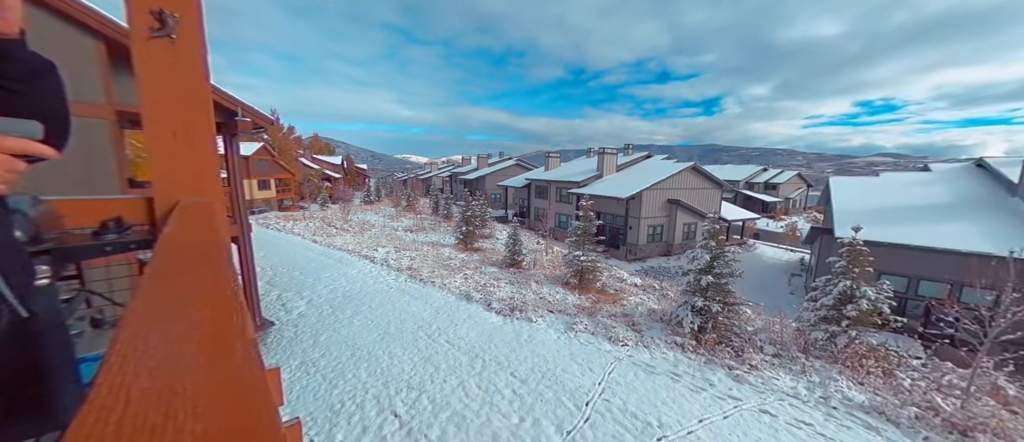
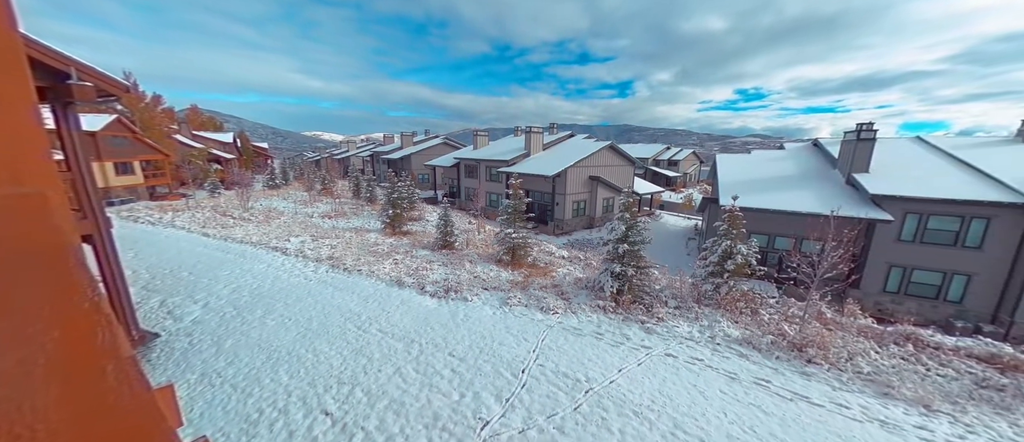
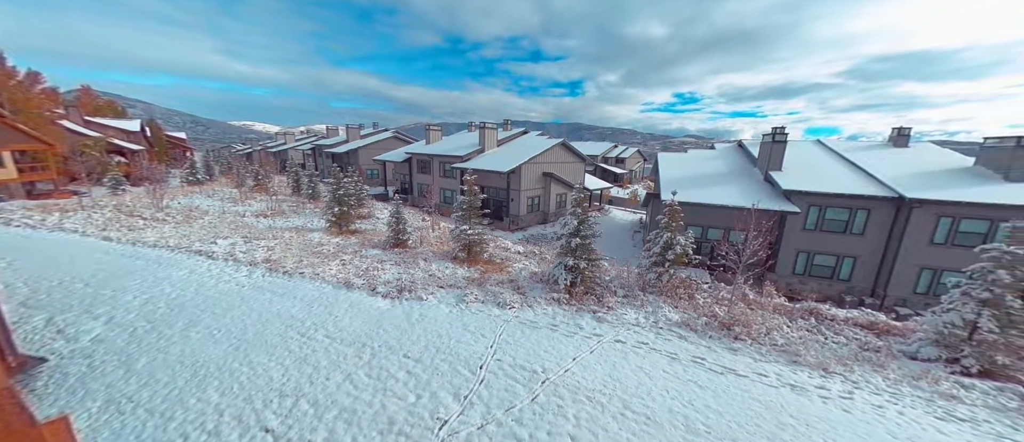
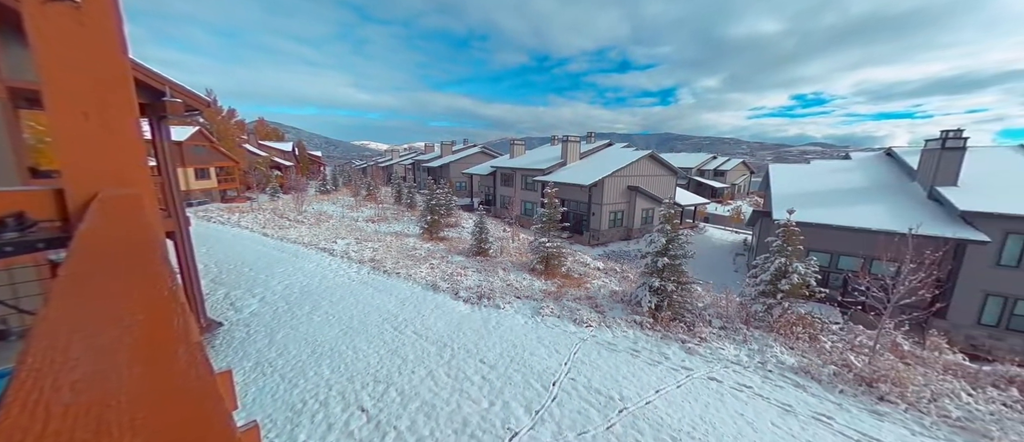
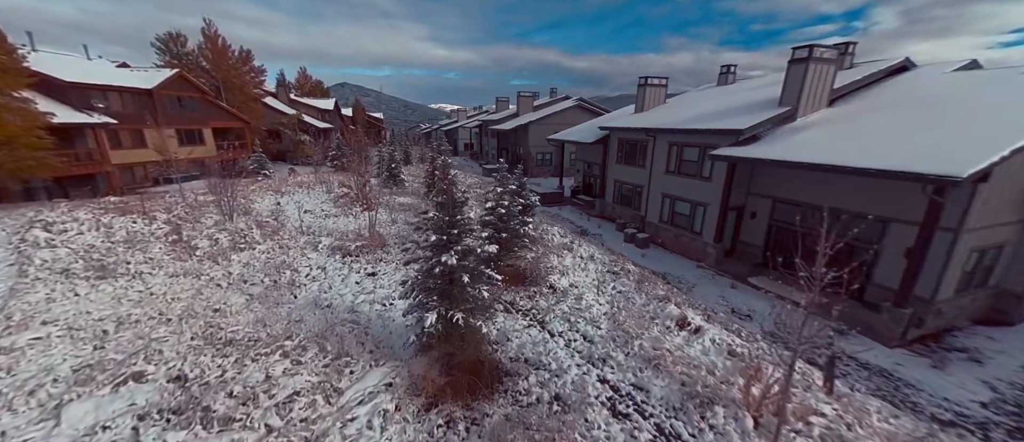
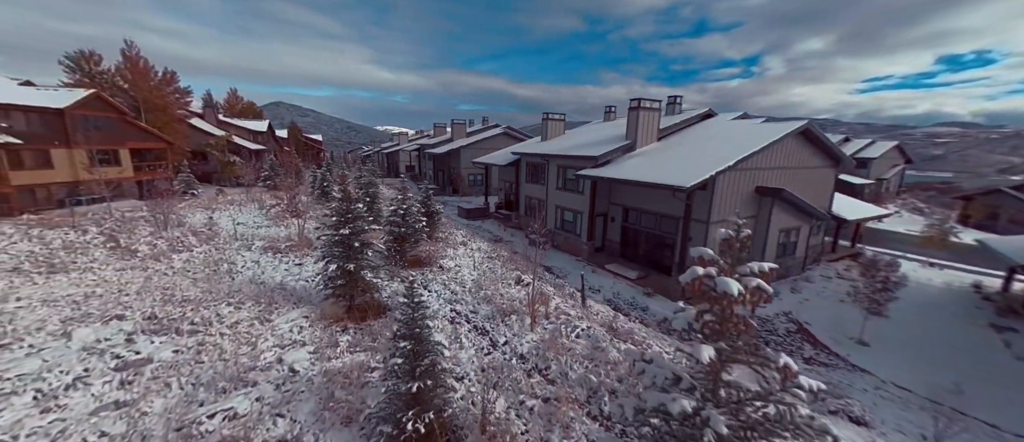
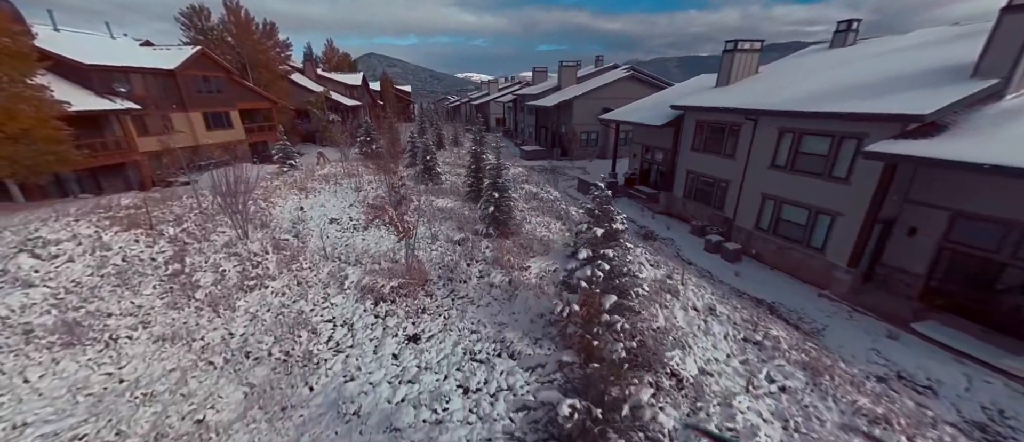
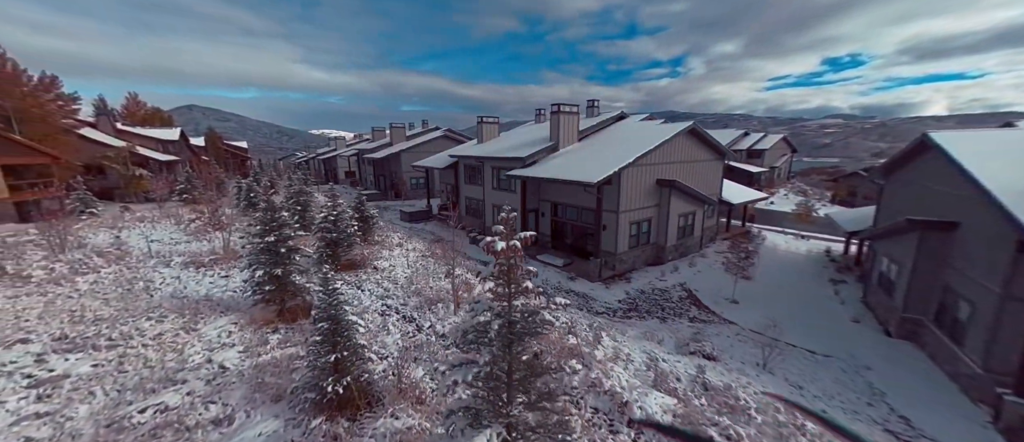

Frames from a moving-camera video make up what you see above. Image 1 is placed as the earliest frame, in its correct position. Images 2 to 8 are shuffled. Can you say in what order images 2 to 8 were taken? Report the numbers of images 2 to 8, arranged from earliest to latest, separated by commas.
4, 2, 3, 8, 6, 5, 7
